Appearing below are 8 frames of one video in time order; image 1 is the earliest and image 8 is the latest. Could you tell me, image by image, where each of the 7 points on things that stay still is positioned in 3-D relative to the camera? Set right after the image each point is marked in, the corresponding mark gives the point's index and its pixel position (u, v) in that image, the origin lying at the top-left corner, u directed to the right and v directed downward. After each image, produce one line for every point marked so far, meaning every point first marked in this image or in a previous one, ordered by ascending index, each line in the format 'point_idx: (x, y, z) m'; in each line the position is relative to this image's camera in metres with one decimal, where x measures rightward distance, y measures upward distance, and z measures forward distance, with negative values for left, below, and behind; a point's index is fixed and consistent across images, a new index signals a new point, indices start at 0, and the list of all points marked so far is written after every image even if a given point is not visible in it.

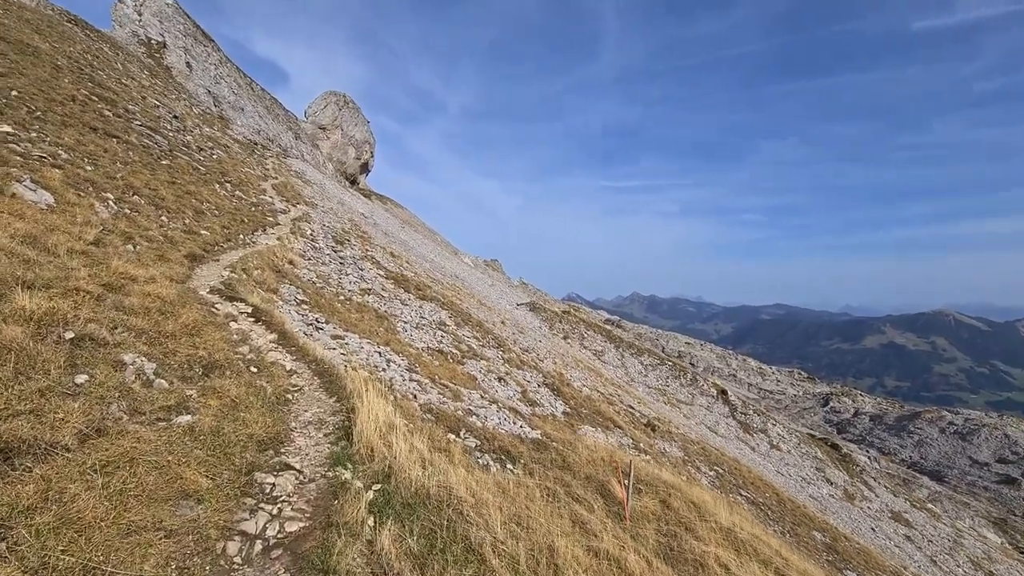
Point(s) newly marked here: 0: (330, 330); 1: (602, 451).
0: (-7.0, -1.6, +17.6) m
1: (+3.6, -6.6, +18.7) m
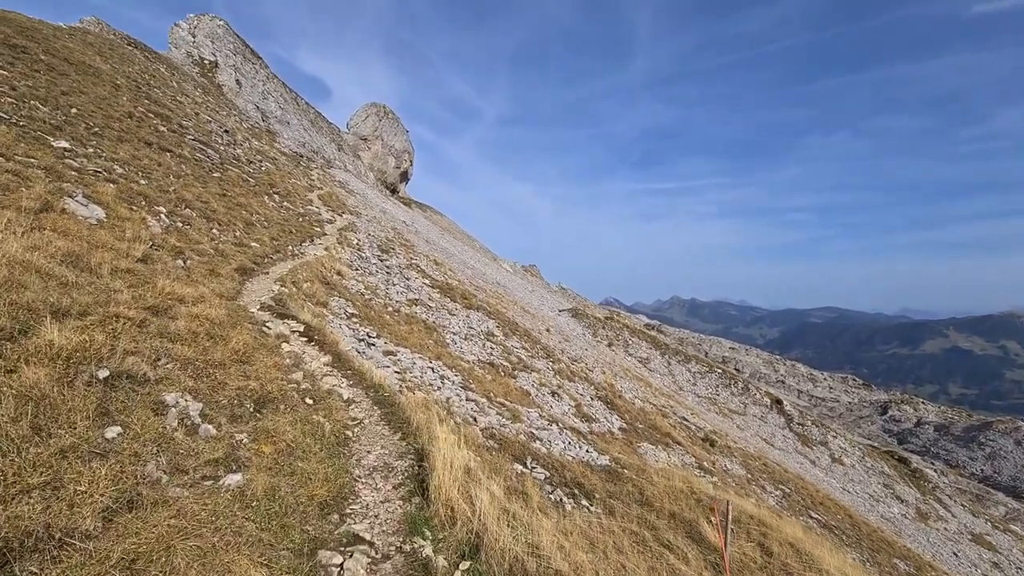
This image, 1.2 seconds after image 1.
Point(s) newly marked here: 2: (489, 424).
0: (-4.8, -2.1, +16.6) m
1: (+6.0, -7.0, +16.8) m
2: (-0.7, -4.1, +13.6) m
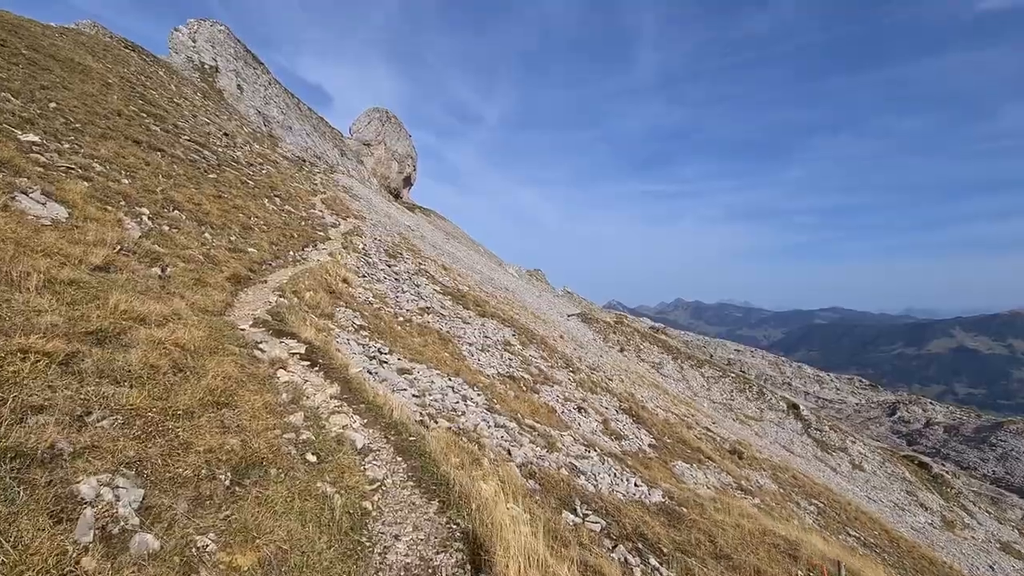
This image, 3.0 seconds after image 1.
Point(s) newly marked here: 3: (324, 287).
0: (-3.7, -2.4, +14.5) m
1: (+7.0, -7.1, +14.6) m
2: (+0.4, -4.3, +11.4) m
3: (-7.6, +0.1, +18.4) m
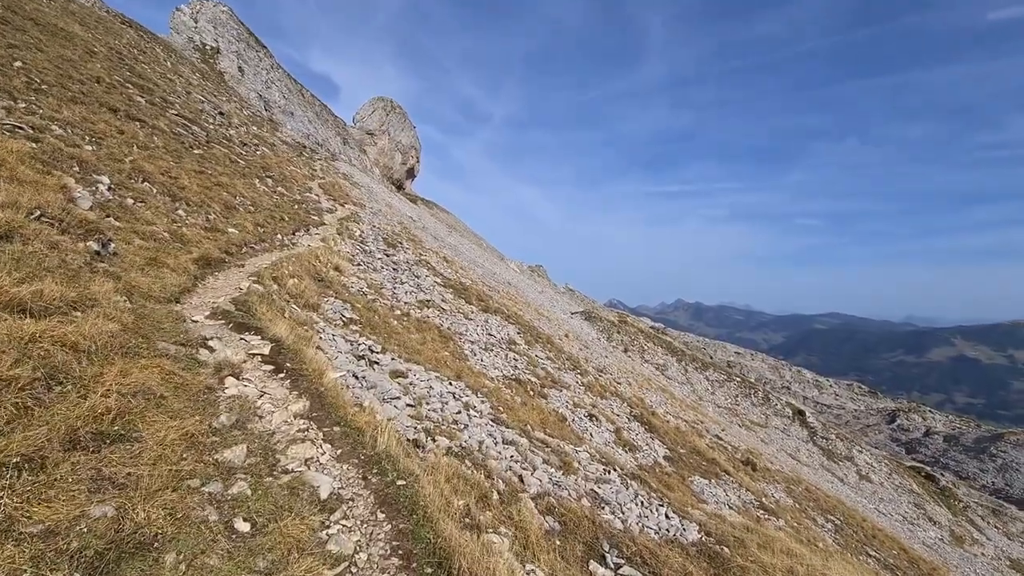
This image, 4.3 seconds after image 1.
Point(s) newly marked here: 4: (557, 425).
0: (-3.4, -2.1, +12.5) m
1: (+7.2, -7.2, +12.6) m
2: (+0.6, -4.2, +9.4) m
3: (-7.2, +0.5, +16.4) m
4: (+1.7, -5.2, +17.1) m
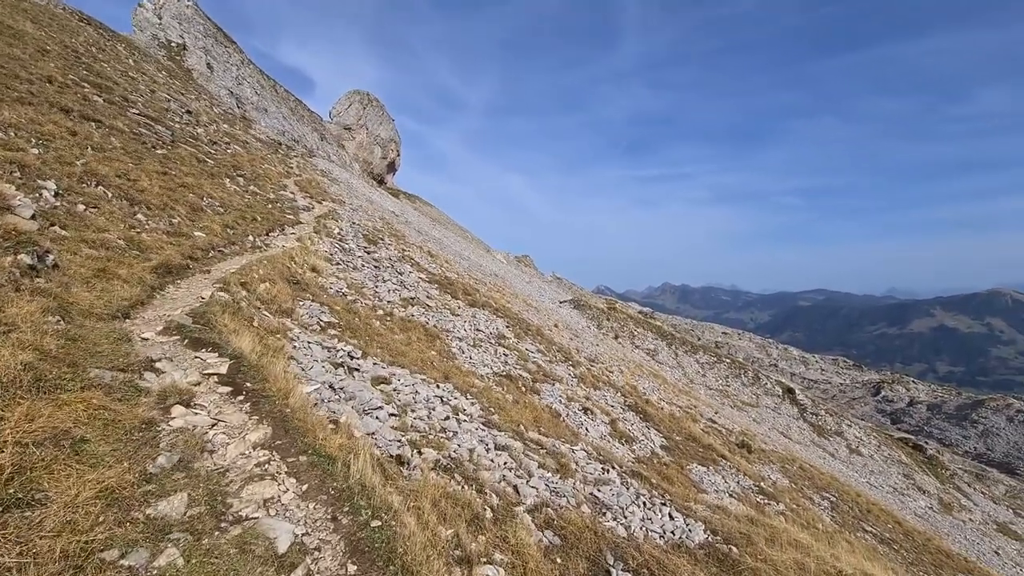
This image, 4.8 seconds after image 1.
0: (-3.7, -2.1, +11.7) m
1: (+7.2, -6.7, +12.2) m
2: (+0.5, -4.1, +8.8) m
3: (-7.7, +0.4, +15.4) m
4: (+1.4, -4.9, +16.6) m
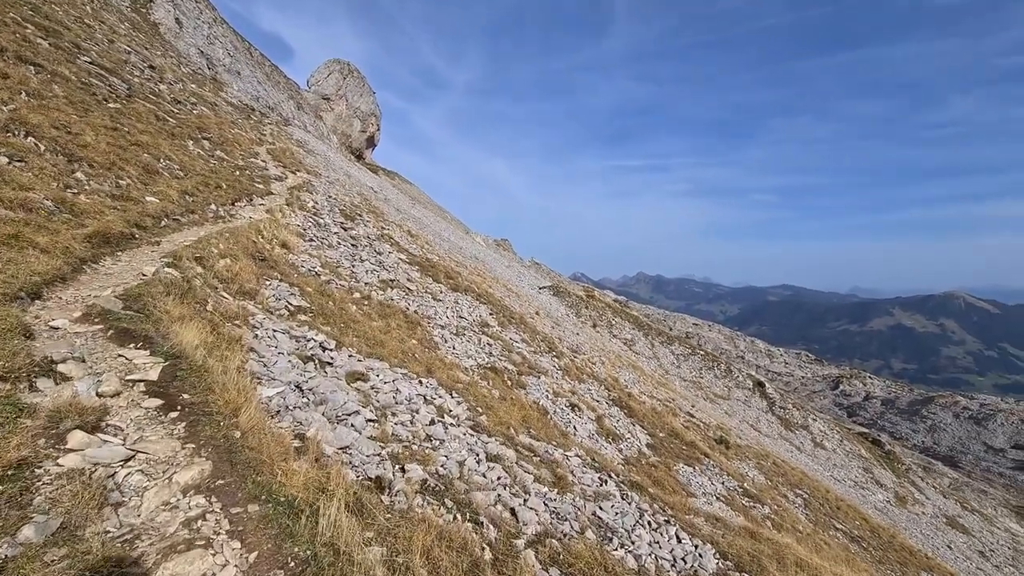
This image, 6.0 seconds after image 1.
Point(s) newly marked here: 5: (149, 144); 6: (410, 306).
0: (-3.8, -1.7, +10.2) m
1: (+6.8, -6.8, +11.4) m
2: (+0.5, -4.0, +7.6) m
3: (-7.9, +1.1, +13.6) m
4: (+0.9, -4.5, +15.4) m
5: (-15.0, +6.0, +18.8) m
6: (-4.3, -0.8, +19.2) m
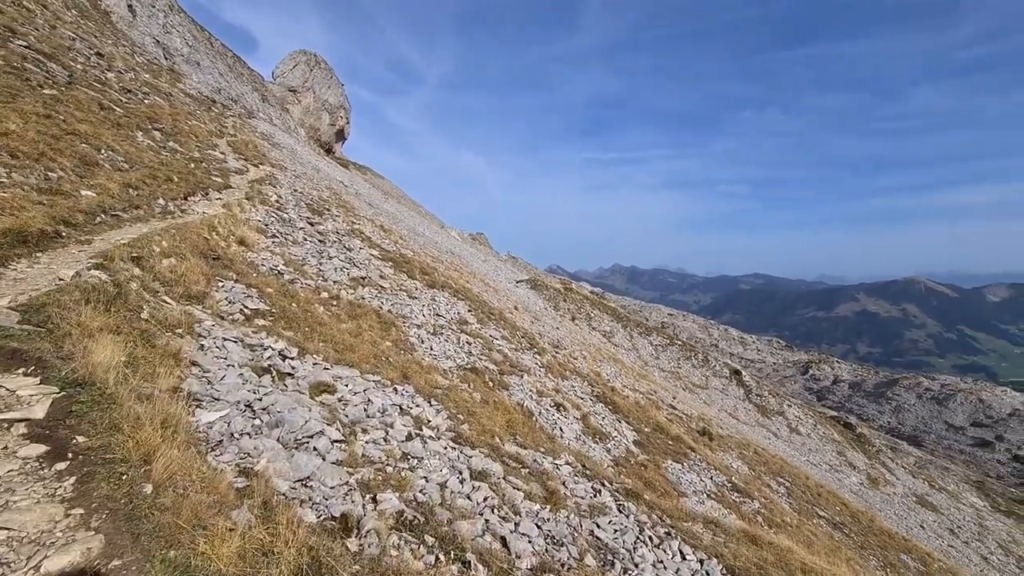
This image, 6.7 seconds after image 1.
0: (-4.1, -1.8, +9.0) m
1: (+6.5, -6.5, +10.8) m
2: (+0.3, -3.9, +6.6) m
3: (-8.4, +1.0, +12.3) m
4: (+0.4, -4.4, +14.5) m
5: (-15.9, +5.8, +17.0) m
6: (-5.1, -0.7, +18.0) m
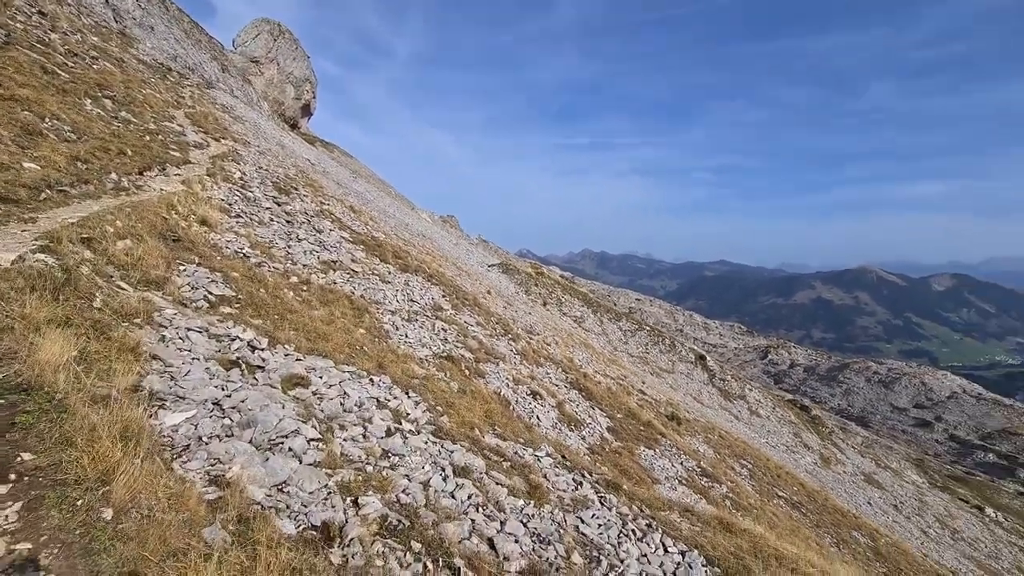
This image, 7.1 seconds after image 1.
0: (-4.4, -1.6, +8.5) m
1: (+6.1, -6.4, +11.2) m
2: (+0.2, -3.9, +6.5) m
3: (-8.8, +1.4, +11.4) m
4: (-0.2, -4.1, +14.4) m
5: (-16.5, +6.4, +15.4) m
6: (-5.9, -0.1, +17.4) m
